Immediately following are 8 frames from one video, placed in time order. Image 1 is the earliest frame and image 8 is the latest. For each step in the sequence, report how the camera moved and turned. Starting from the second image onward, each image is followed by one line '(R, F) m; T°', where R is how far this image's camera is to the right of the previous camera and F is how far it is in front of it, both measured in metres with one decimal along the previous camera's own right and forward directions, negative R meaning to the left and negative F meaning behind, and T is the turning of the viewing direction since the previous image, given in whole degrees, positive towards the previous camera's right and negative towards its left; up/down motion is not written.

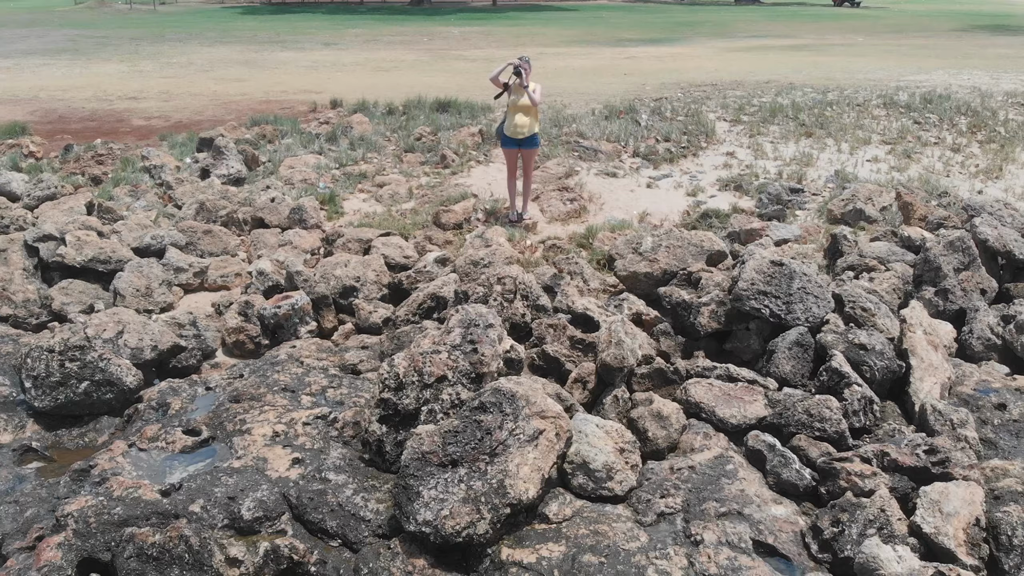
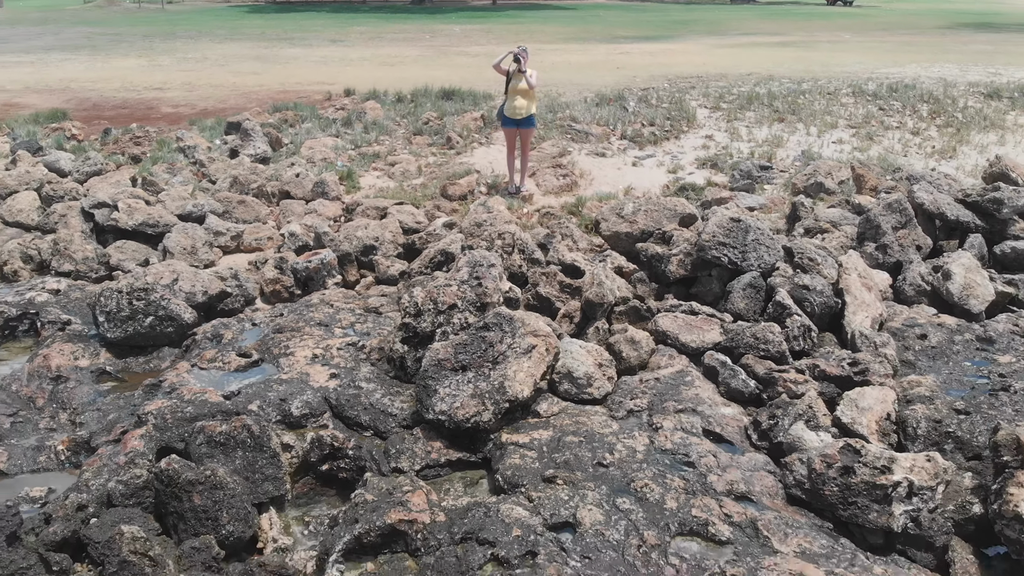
(0.0, -1.1) m; 0°
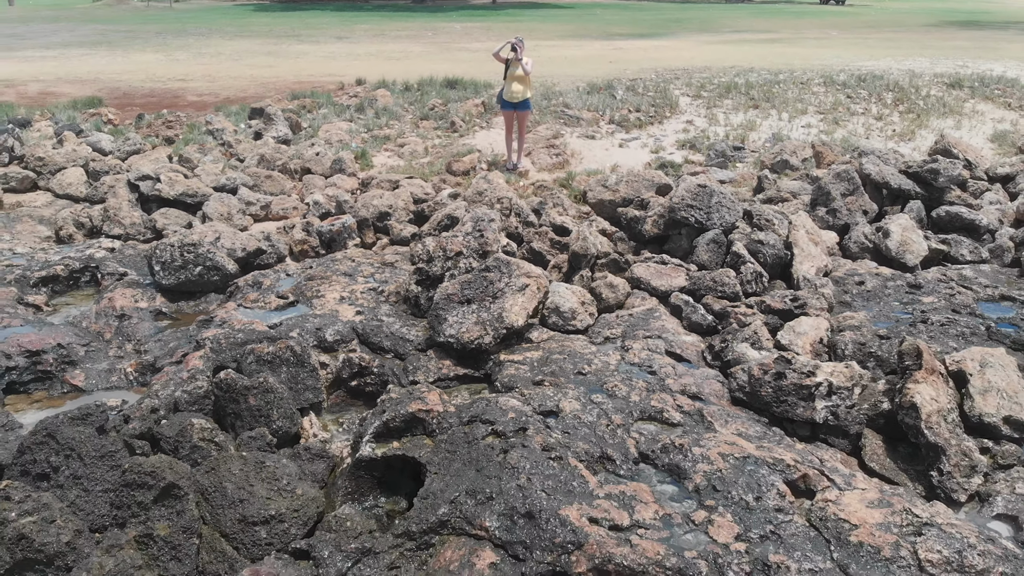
(0.0, -1.2) m; 0°
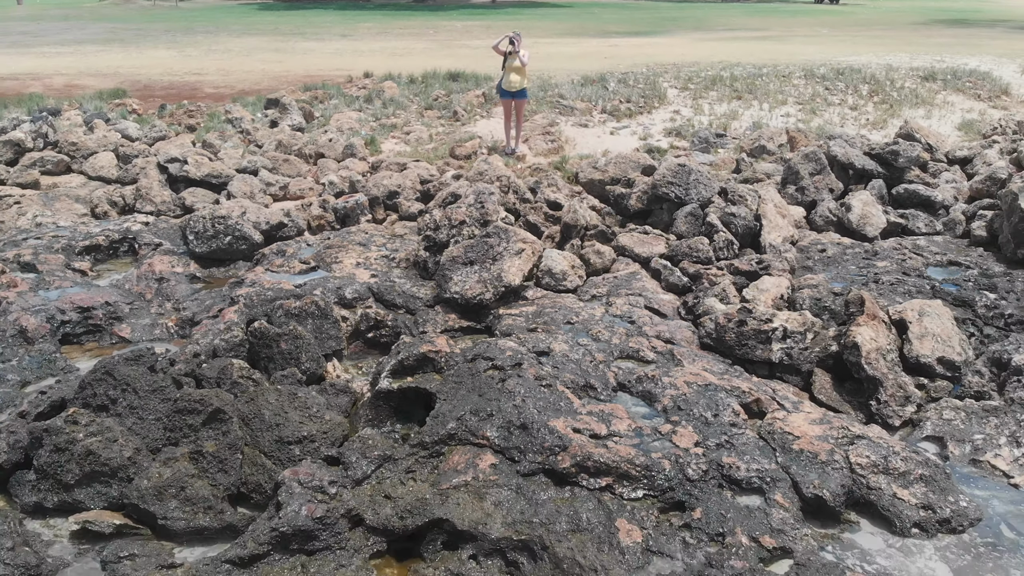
(0.0, -0.9) m; 0°
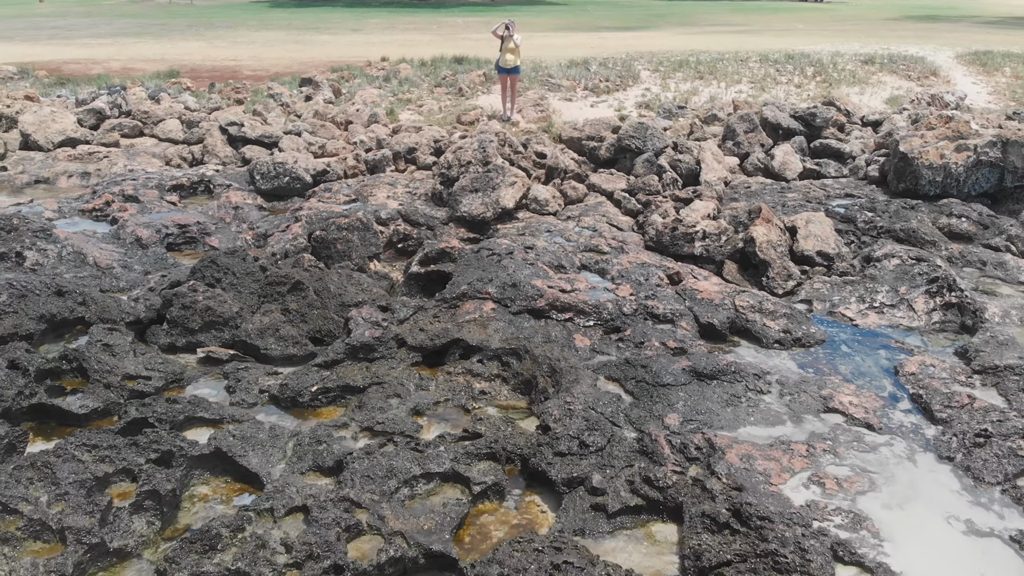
(0.0, -2.6) m; 0°
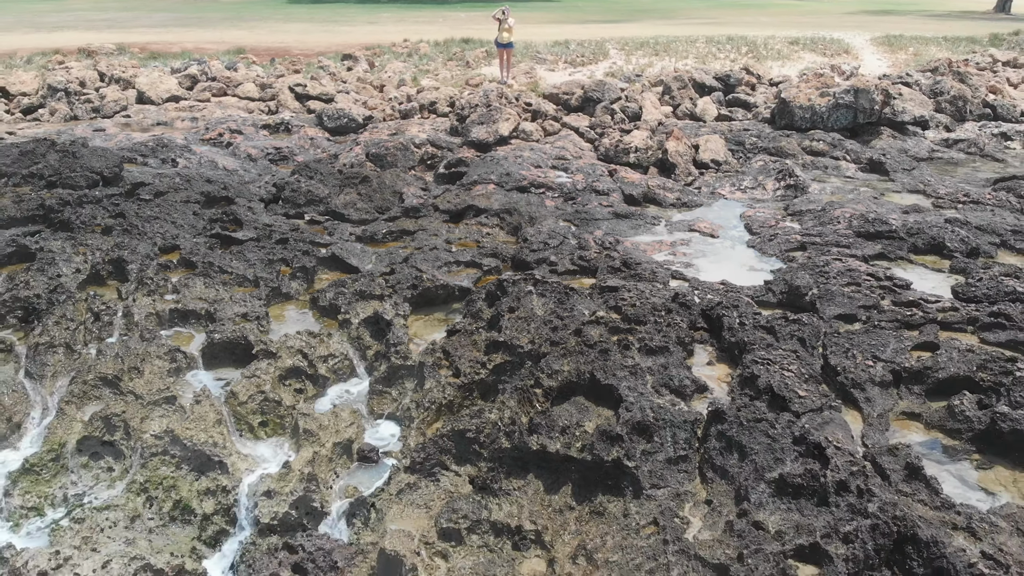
(+0.1, -4.7) m; 0°
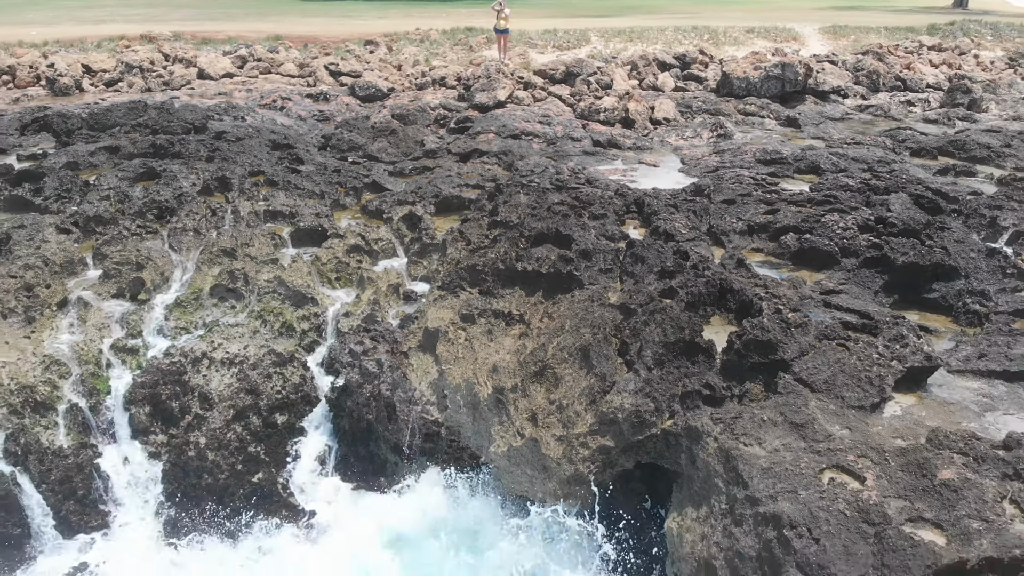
(+0.1, -4.0) m; 0°
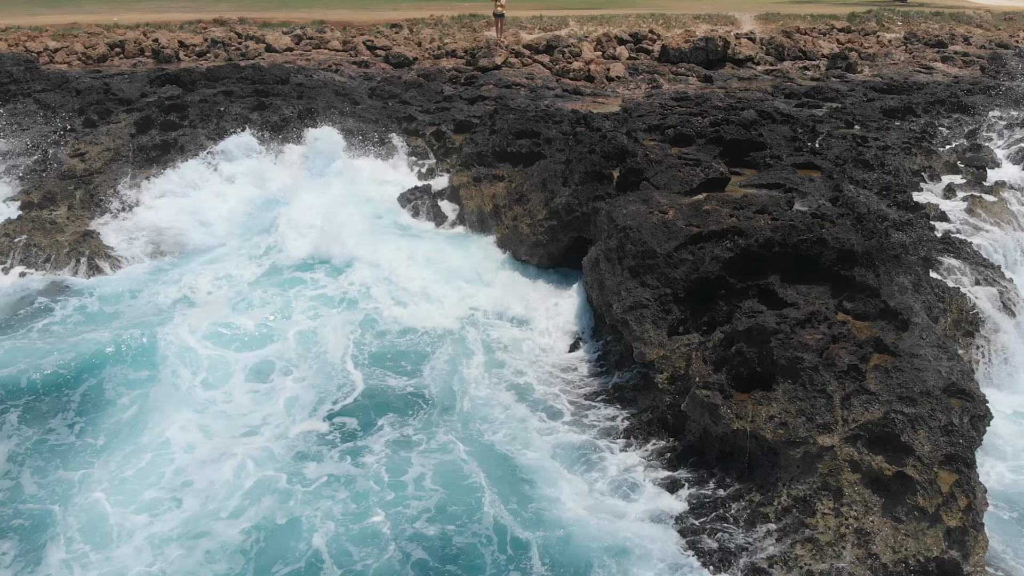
(+0.2, -7.1) m; 0°
